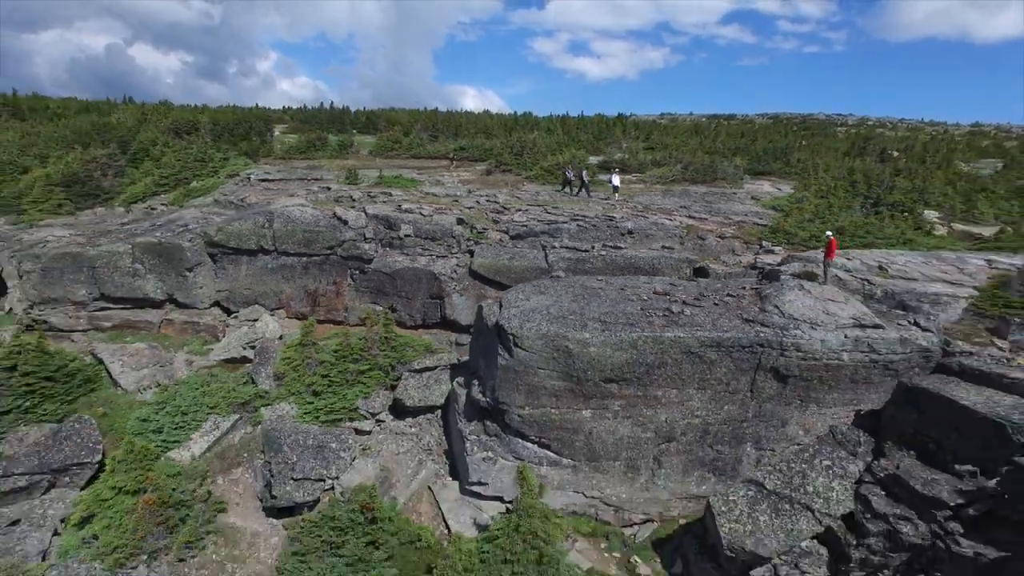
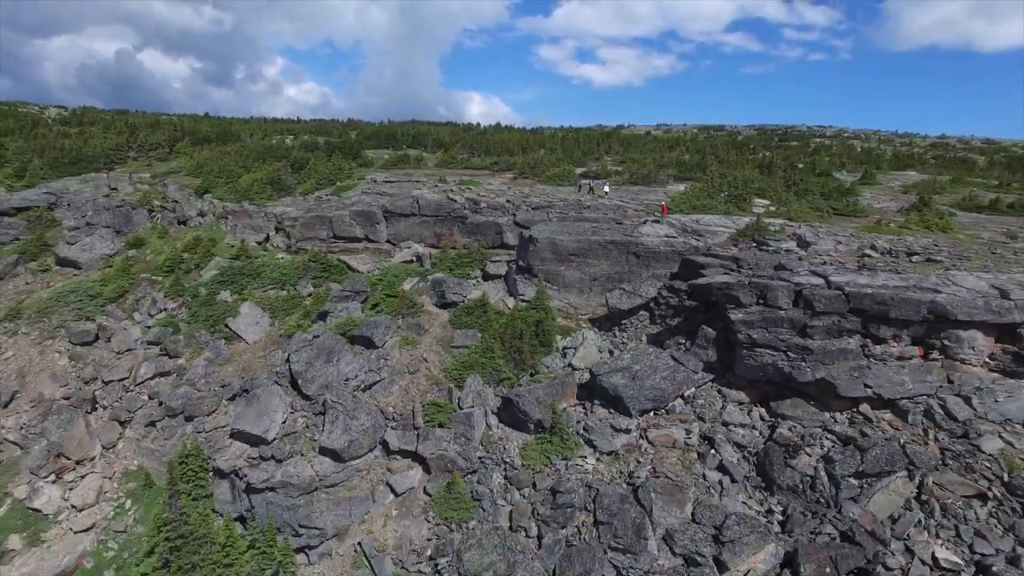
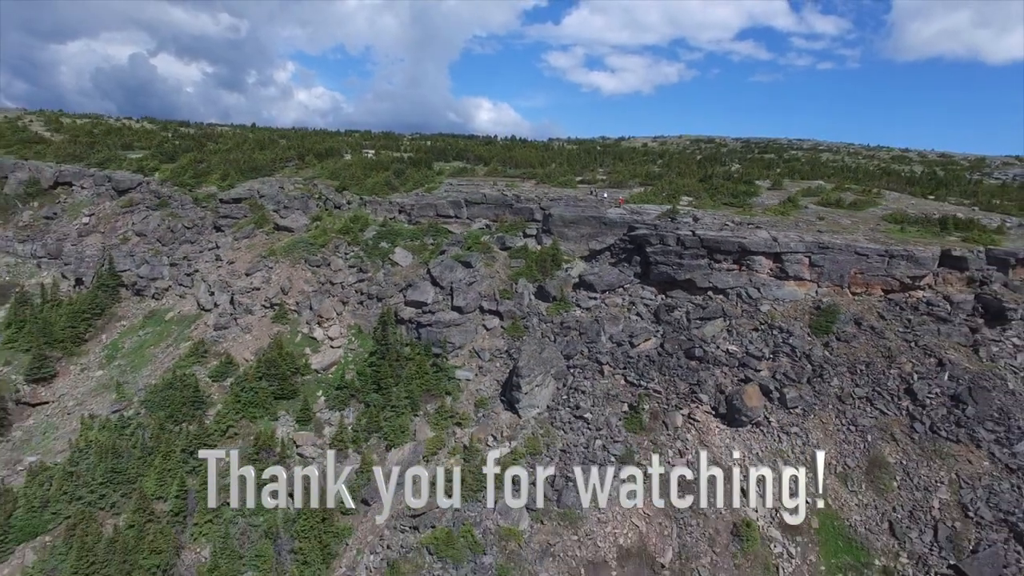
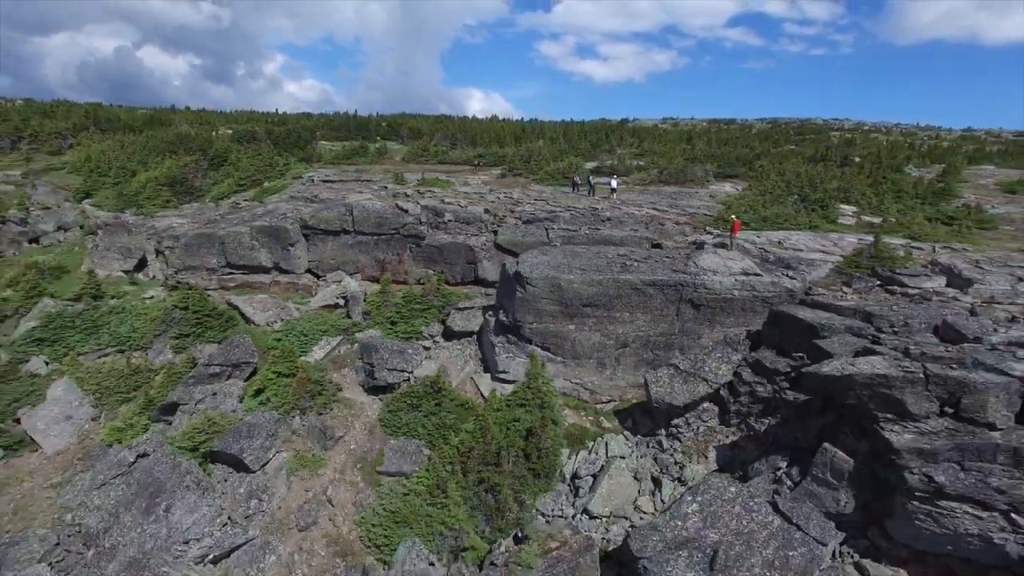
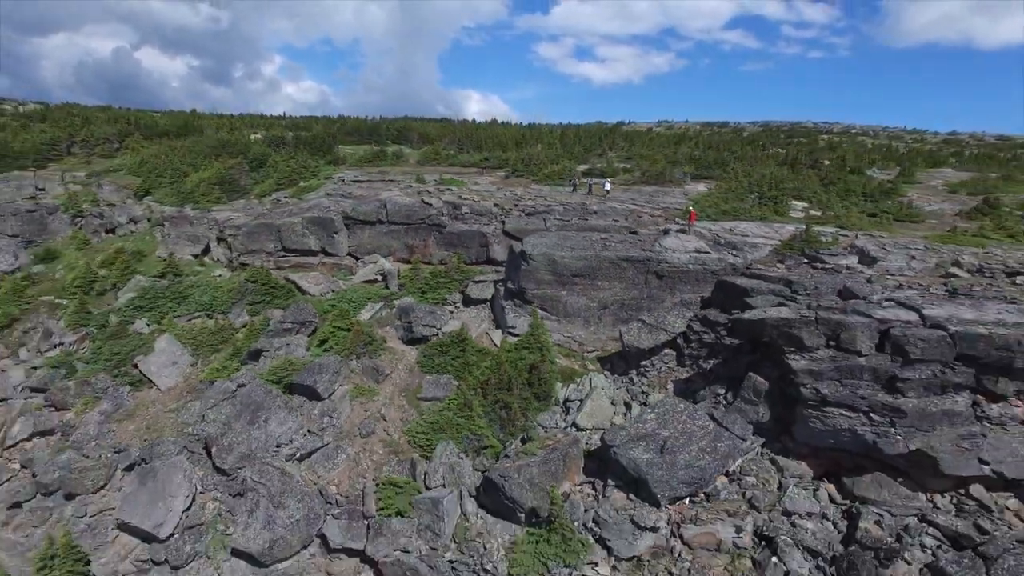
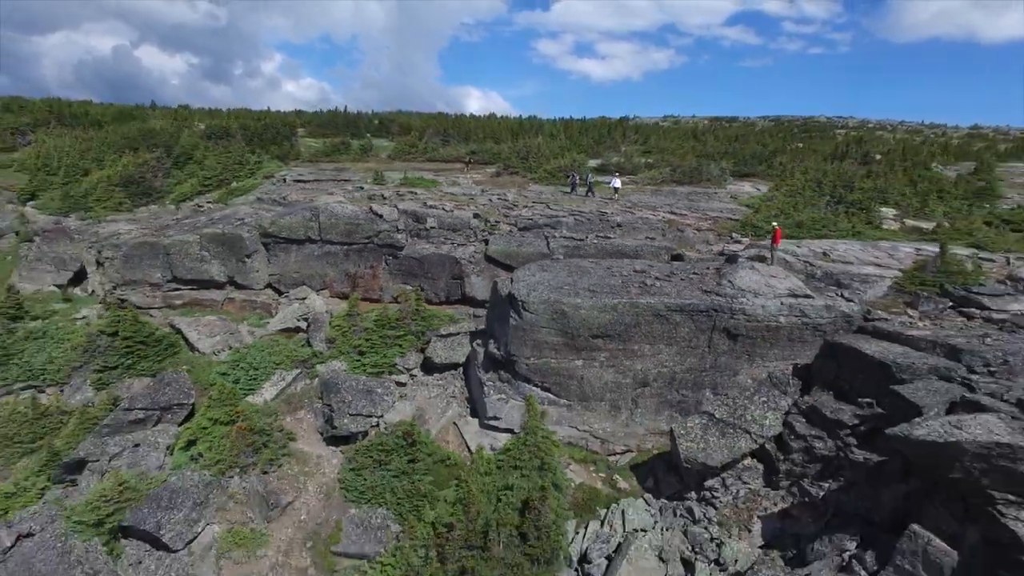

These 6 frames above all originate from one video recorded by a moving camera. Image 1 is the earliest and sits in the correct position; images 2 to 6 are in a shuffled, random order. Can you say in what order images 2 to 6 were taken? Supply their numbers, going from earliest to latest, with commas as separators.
6, 4, 5, 2, 3
